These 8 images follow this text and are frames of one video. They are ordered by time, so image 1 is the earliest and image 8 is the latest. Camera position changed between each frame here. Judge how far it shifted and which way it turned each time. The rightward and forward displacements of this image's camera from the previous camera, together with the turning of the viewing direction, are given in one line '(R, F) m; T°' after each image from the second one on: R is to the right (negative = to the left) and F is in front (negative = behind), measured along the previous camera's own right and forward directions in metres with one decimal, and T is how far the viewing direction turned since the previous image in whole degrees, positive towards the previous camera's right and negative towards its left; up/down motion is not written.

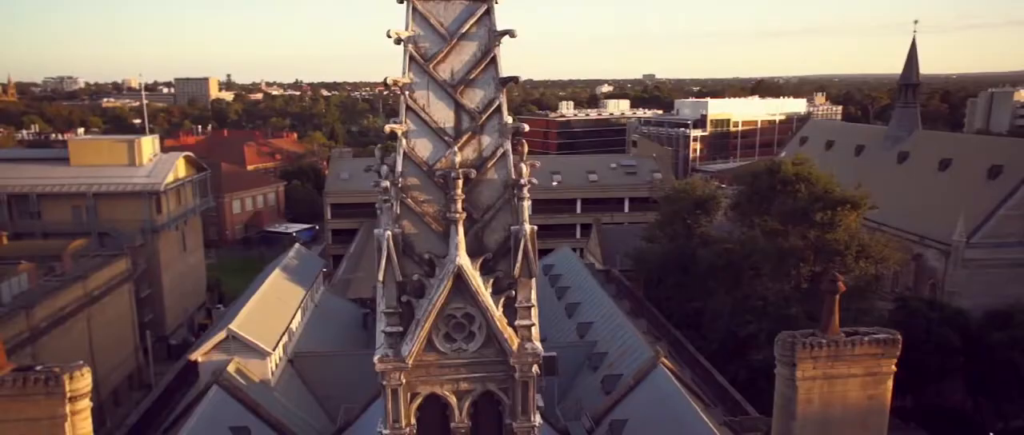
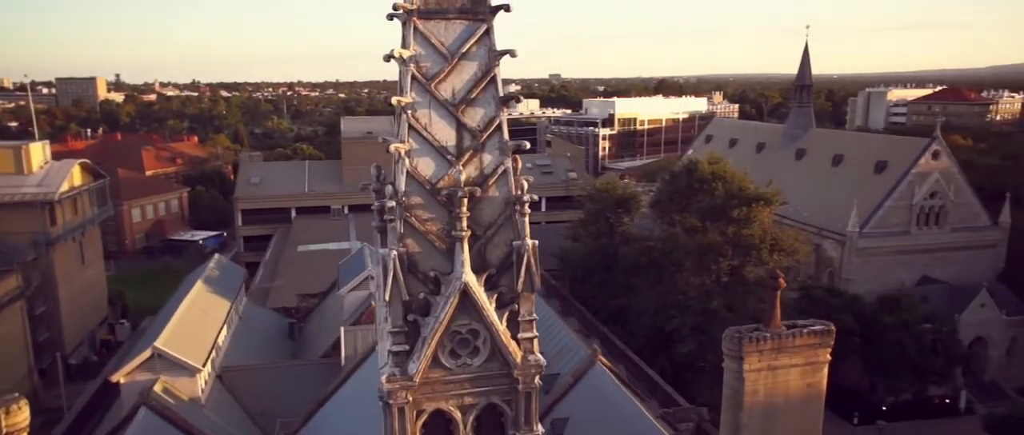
(-0.6, -0.1) m; +7°
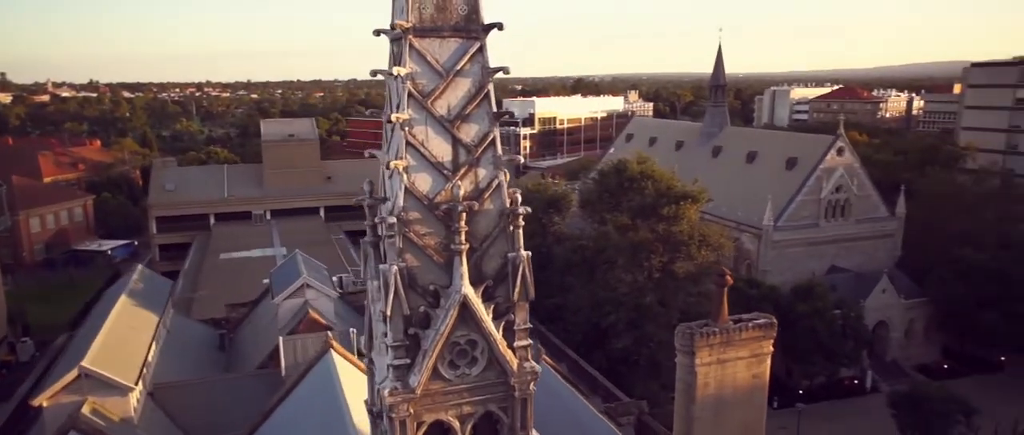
(-0.5, -0.1) m; +6°
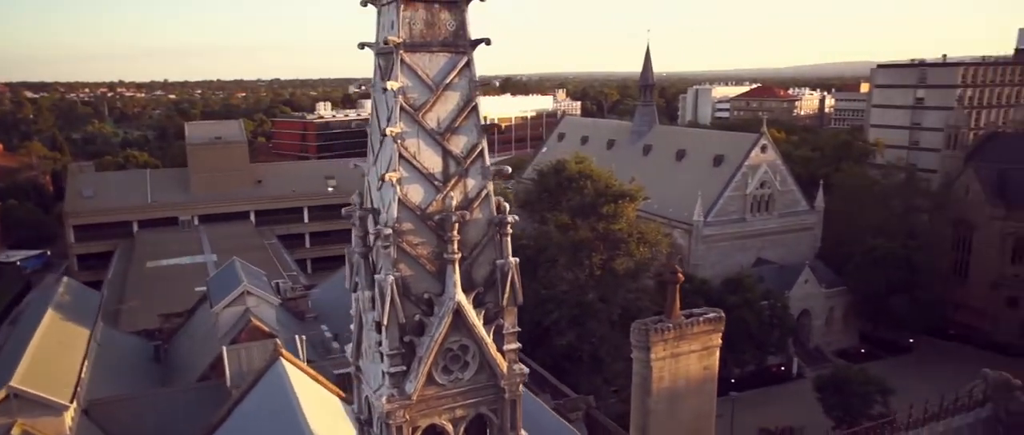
(-0.4, -0.2) m; +6°
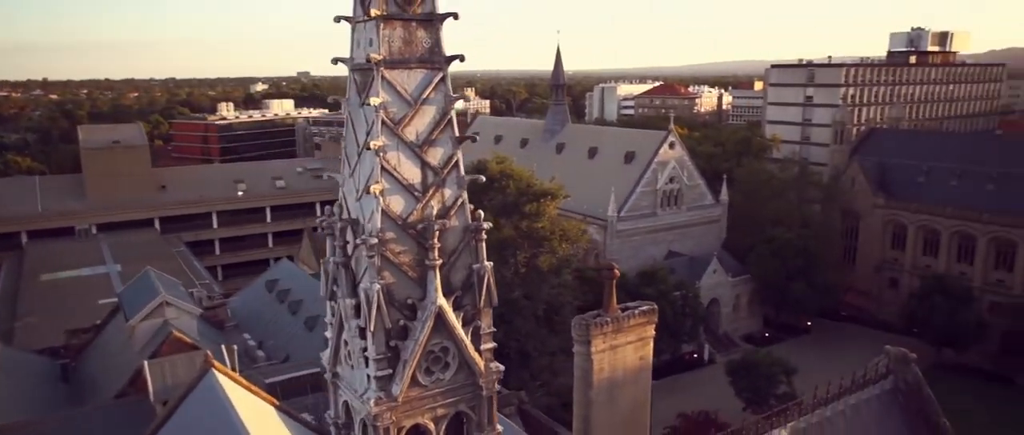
(-0.5, -0.3) m; +7°
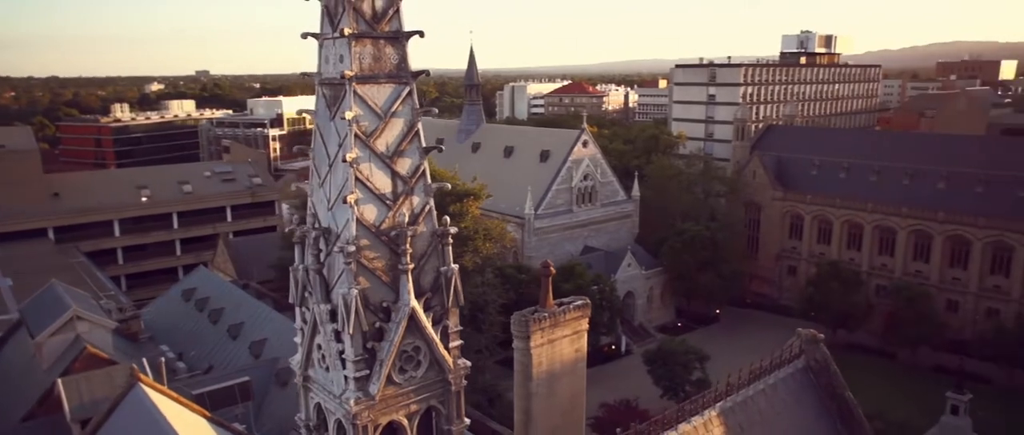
(-0.4, -0.3) m; +7°
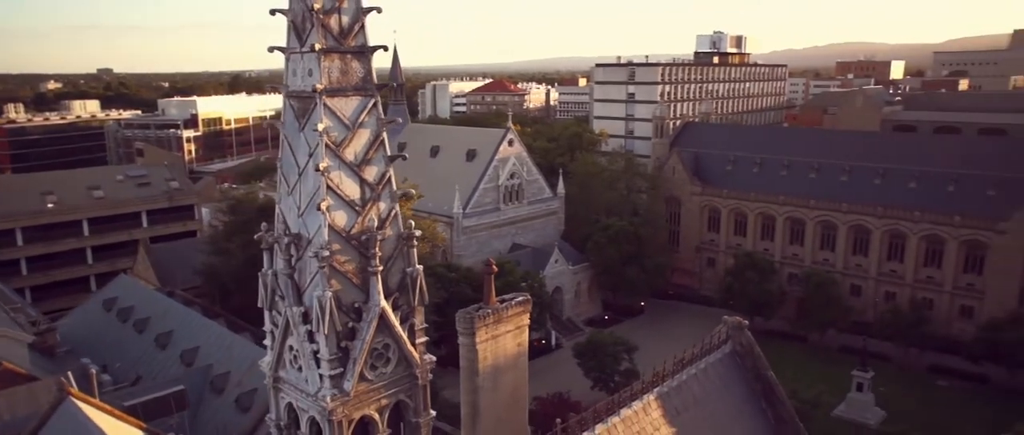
(-0.3, -0.4) m; +6°
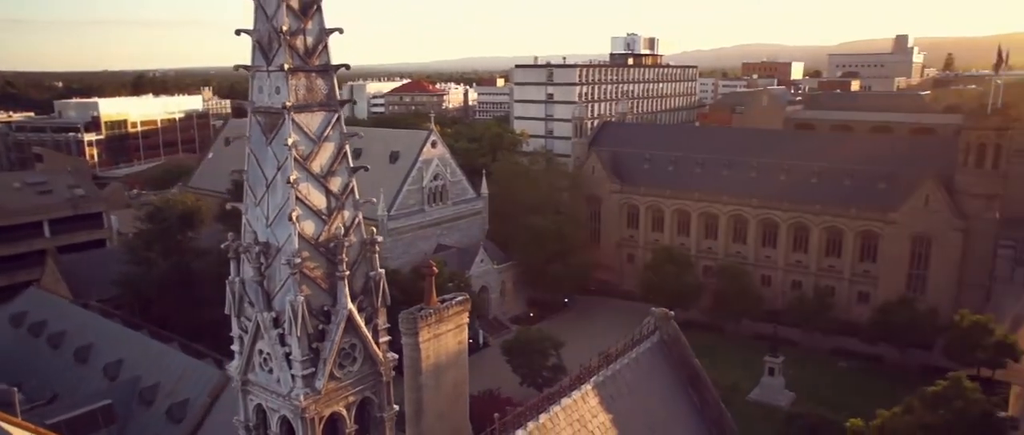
(-0.3, -0.5) m; +6°
